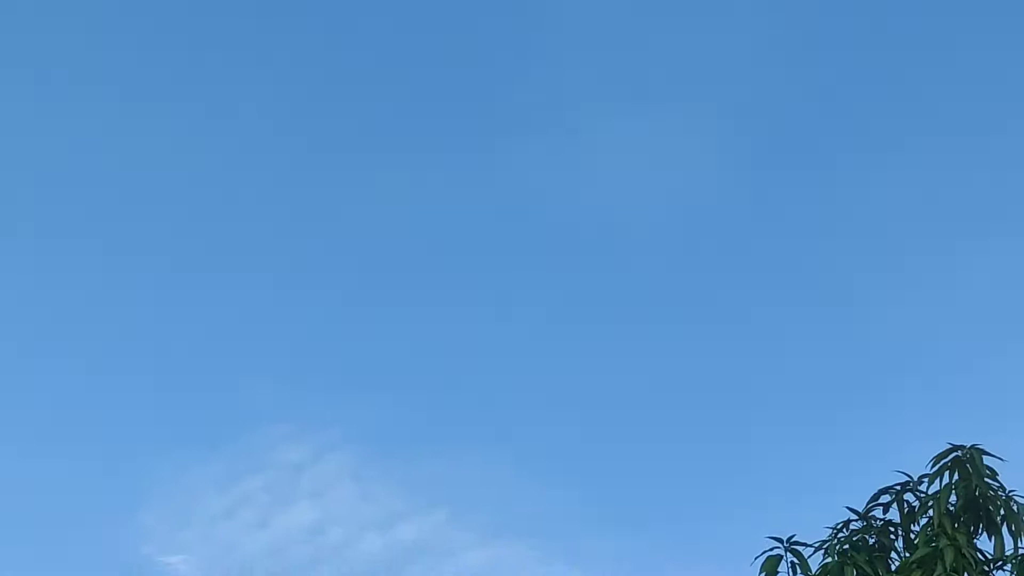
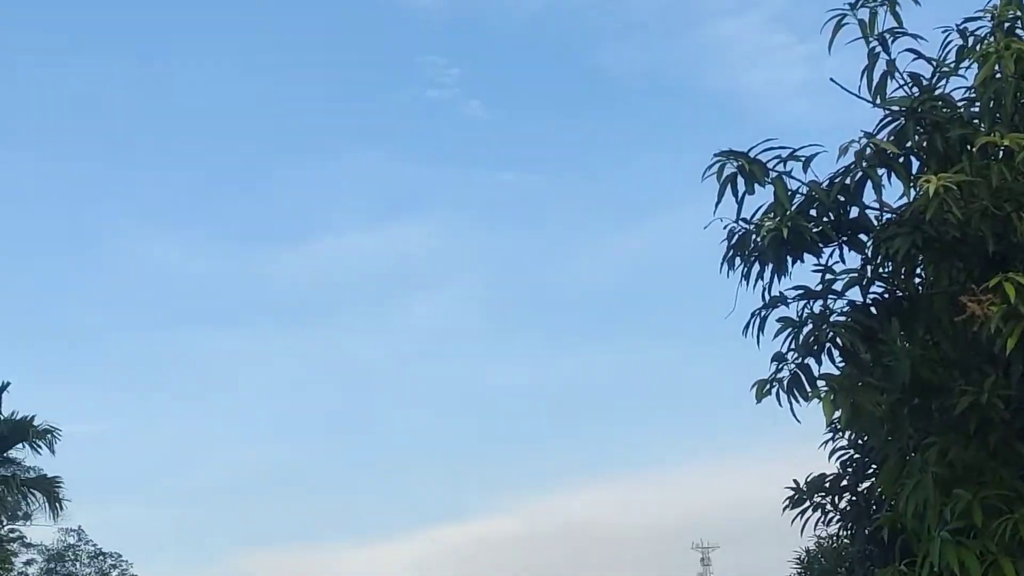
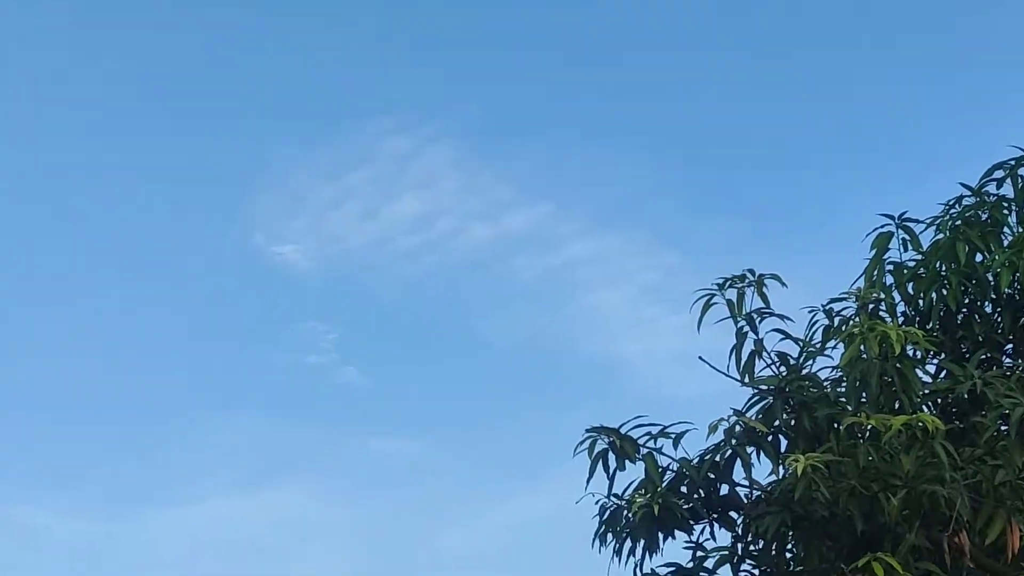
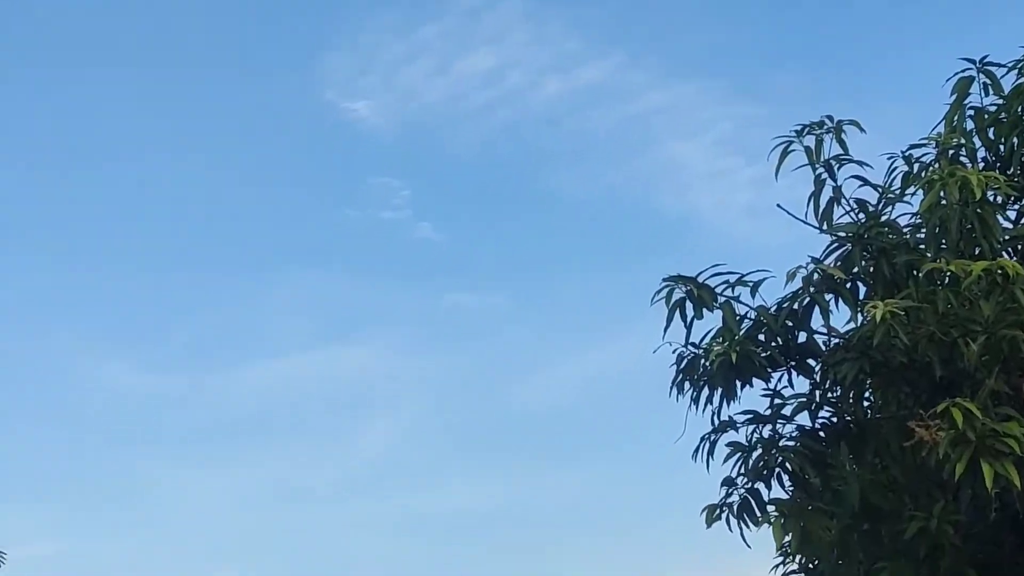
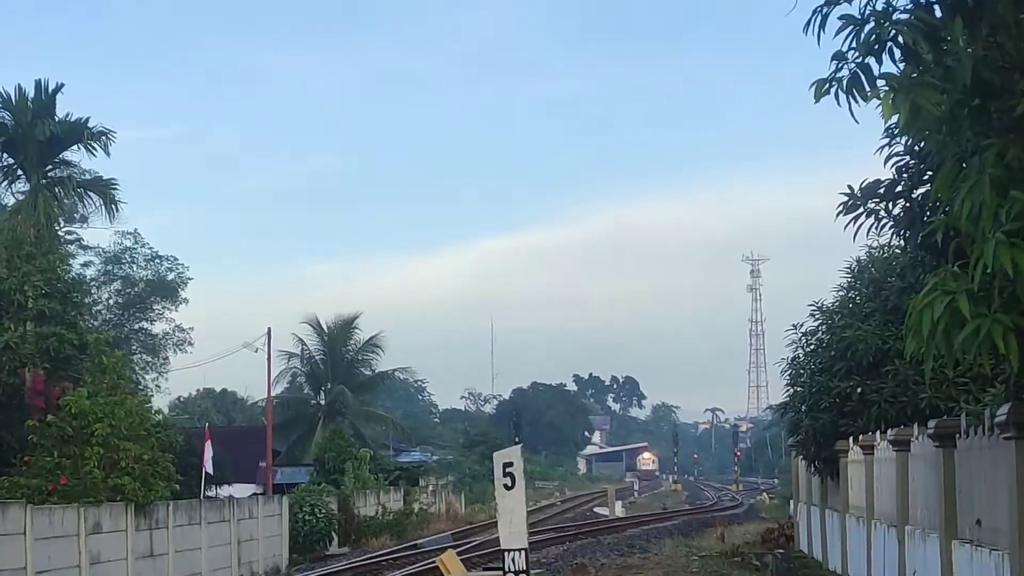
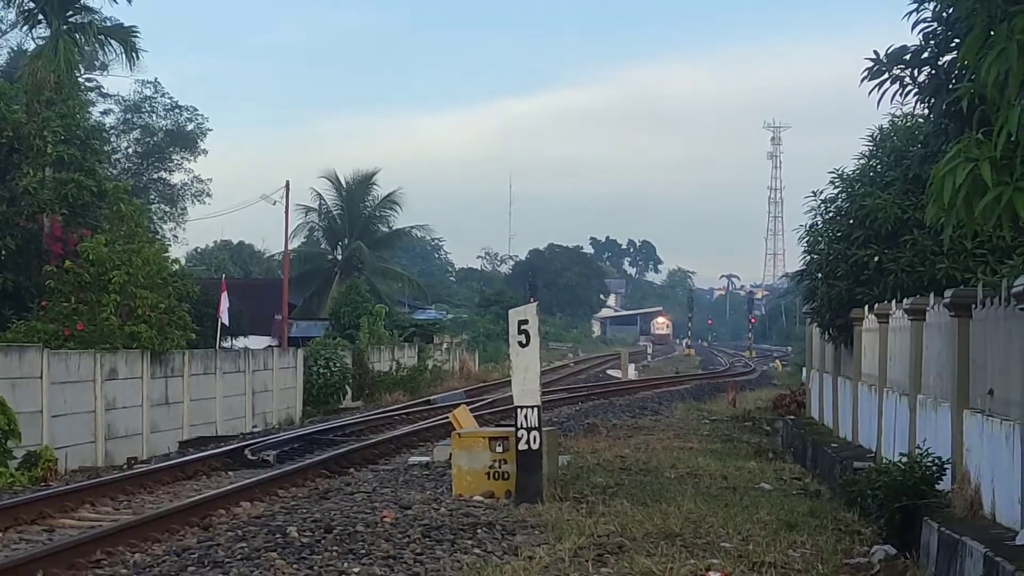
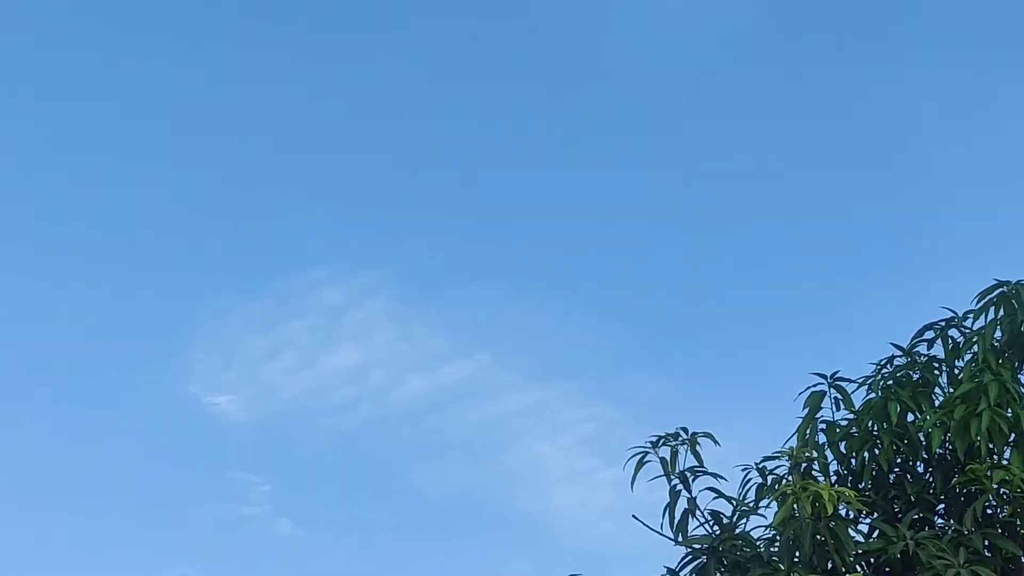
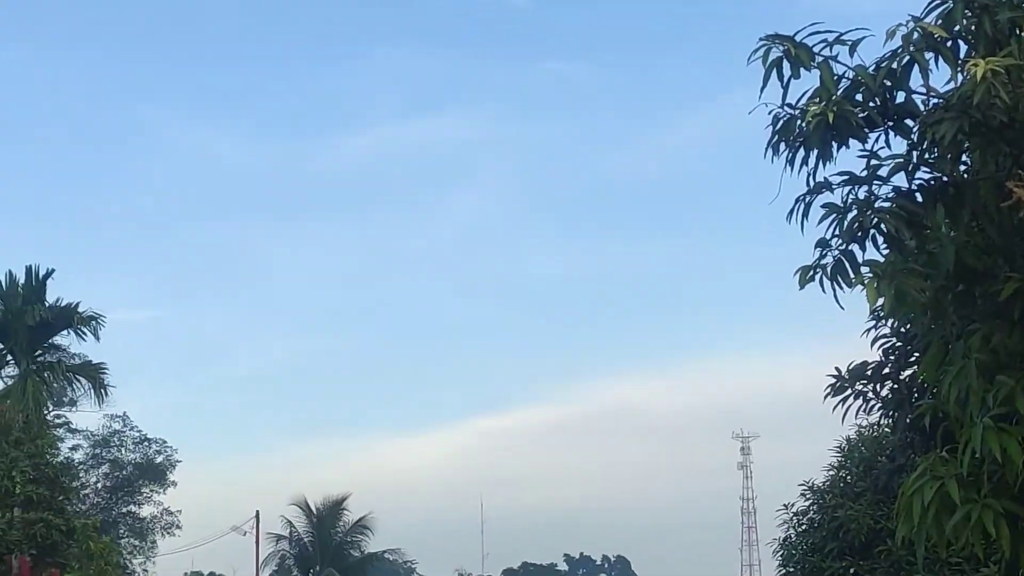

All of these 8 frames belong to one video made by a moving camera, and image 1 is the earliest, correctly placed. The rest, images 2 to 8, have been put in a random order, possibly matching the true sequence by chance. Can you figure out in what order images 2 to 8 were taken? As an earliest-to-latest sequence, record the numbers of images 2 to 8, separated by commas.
7, 3, 4, 2, 8, 5, 6
